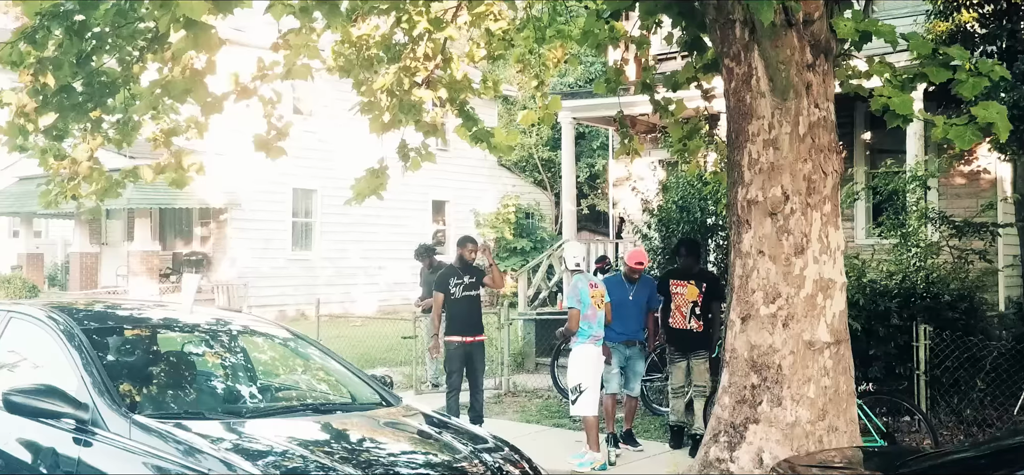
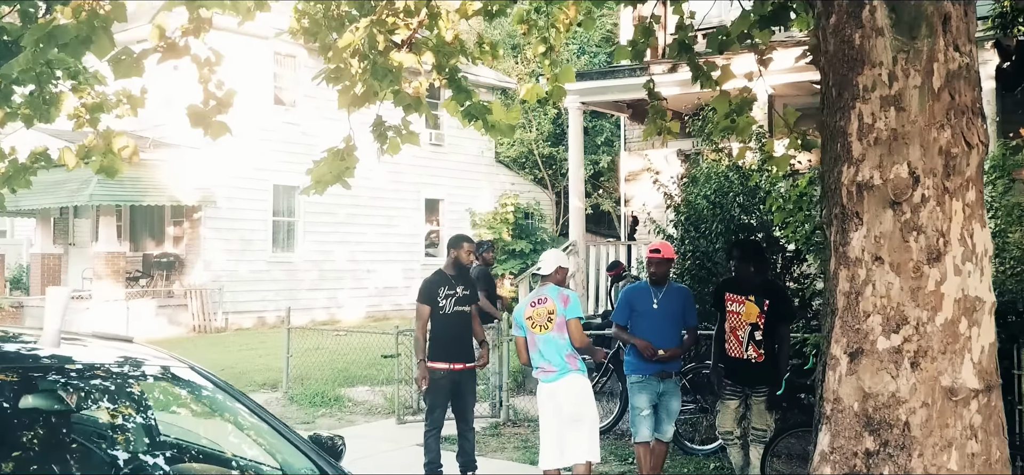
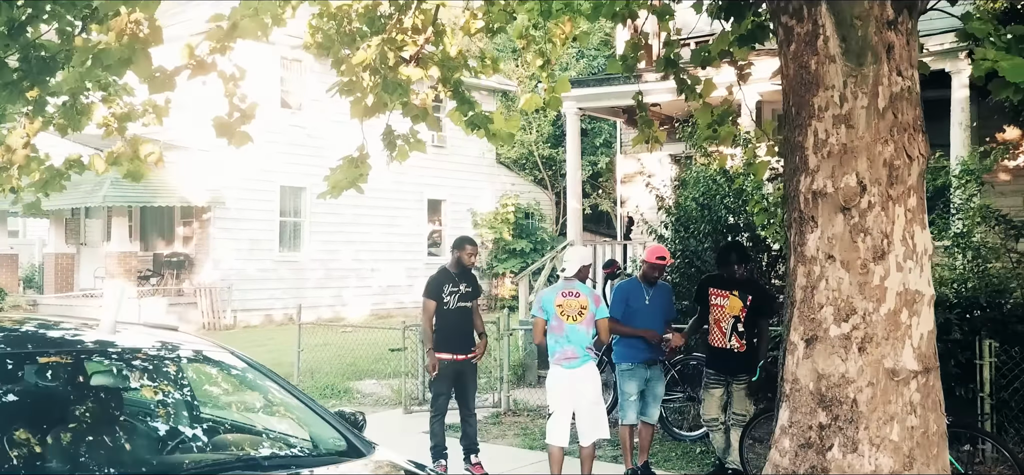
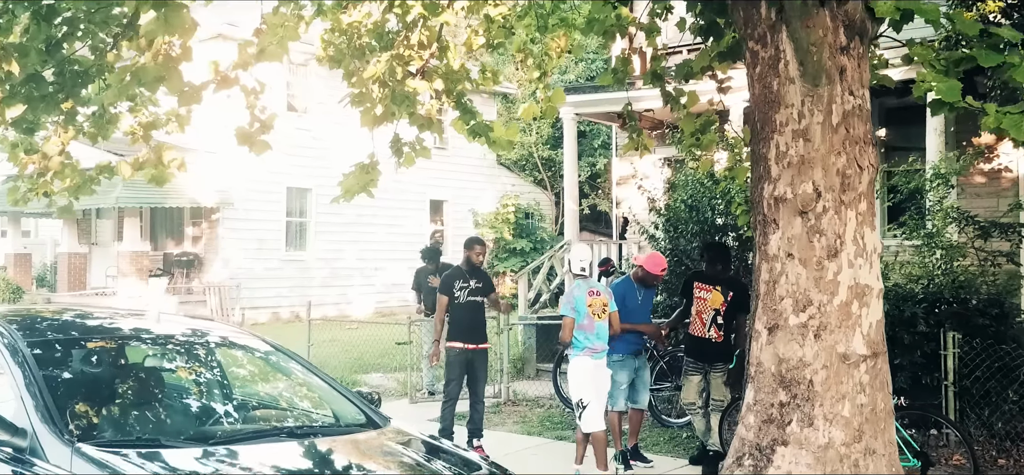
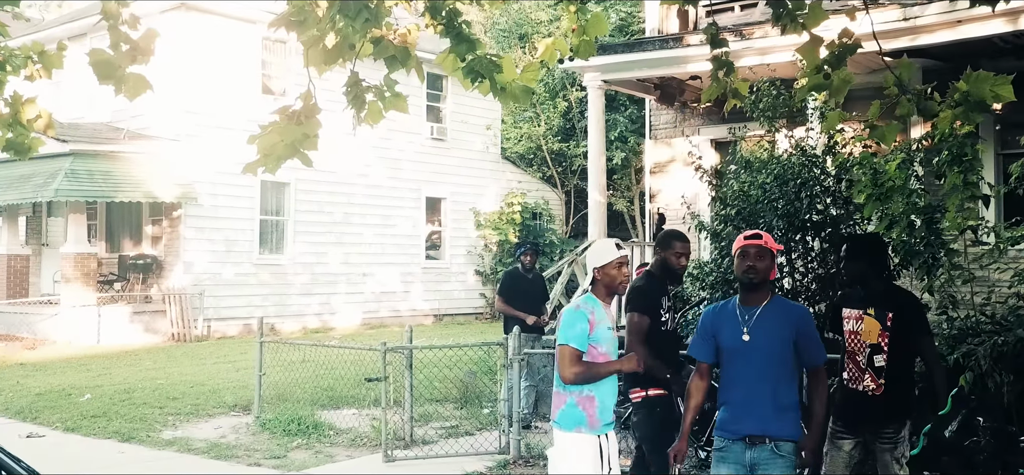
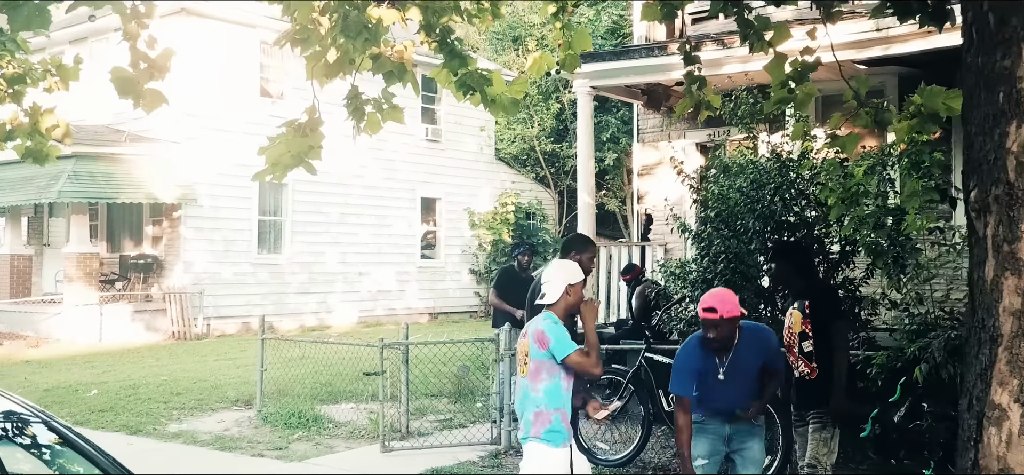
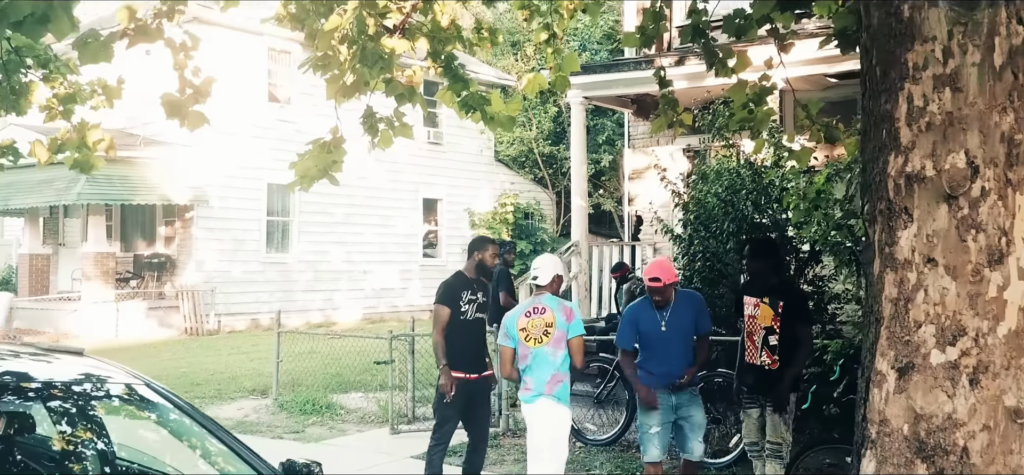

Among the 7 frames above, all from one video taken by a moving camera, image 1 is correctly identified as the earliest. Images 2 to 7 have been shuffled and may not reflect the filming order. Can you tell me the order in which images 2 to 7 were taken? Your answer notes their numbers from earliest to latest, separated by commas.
4, 3, 2, 7, 6, 5
